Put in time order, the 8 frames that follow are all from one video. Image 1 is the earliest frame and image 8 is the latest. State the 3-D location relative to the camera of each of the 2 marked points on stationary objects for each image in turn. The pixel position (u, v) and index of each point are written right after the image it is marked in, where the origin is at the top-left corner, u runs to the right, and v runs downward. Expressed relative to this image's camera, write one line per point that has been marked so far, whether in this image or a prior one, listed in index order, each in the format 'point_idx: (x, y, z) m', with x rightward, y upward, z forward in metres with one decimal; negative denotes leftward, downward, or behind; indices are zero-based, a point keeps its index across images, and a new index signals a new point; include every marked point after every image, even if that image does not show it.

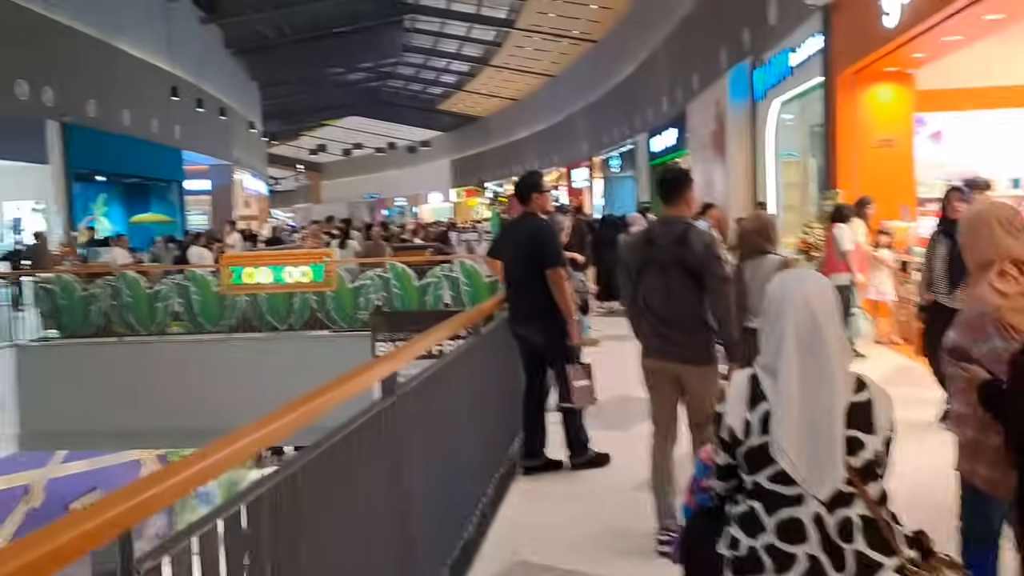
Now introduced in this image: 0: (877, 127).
0: (+3.6, +1.6, +8.2) m
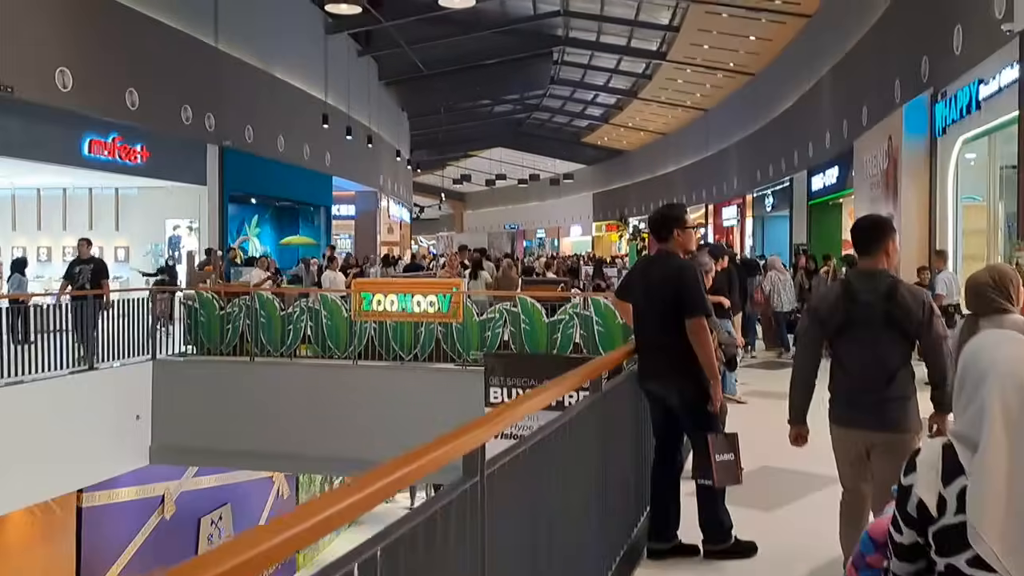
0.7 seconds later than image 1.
0: (+5.0, +1.0, +7.0) m
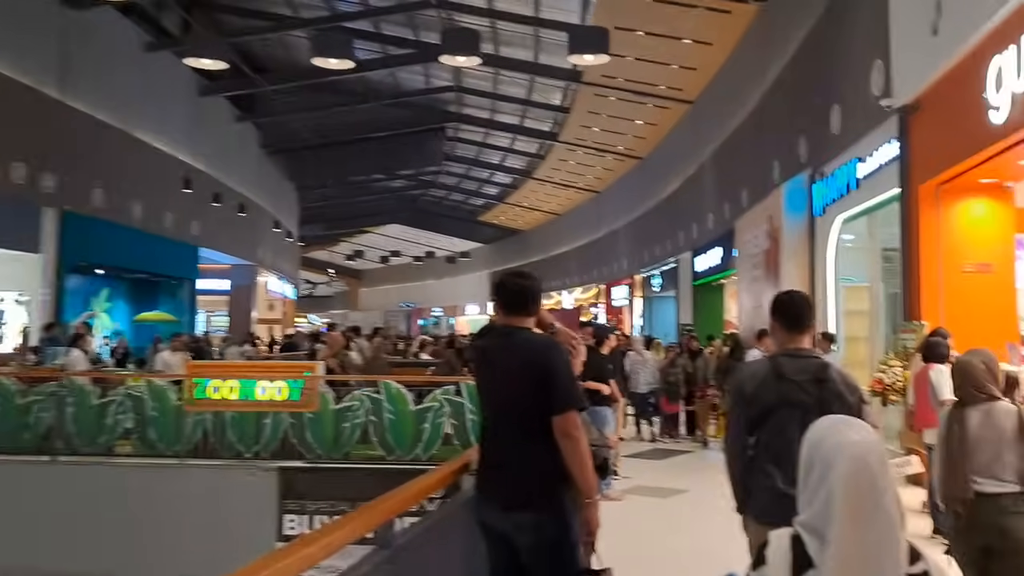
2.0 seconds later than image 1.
0: (+3.8, +0.3, +6.7) m
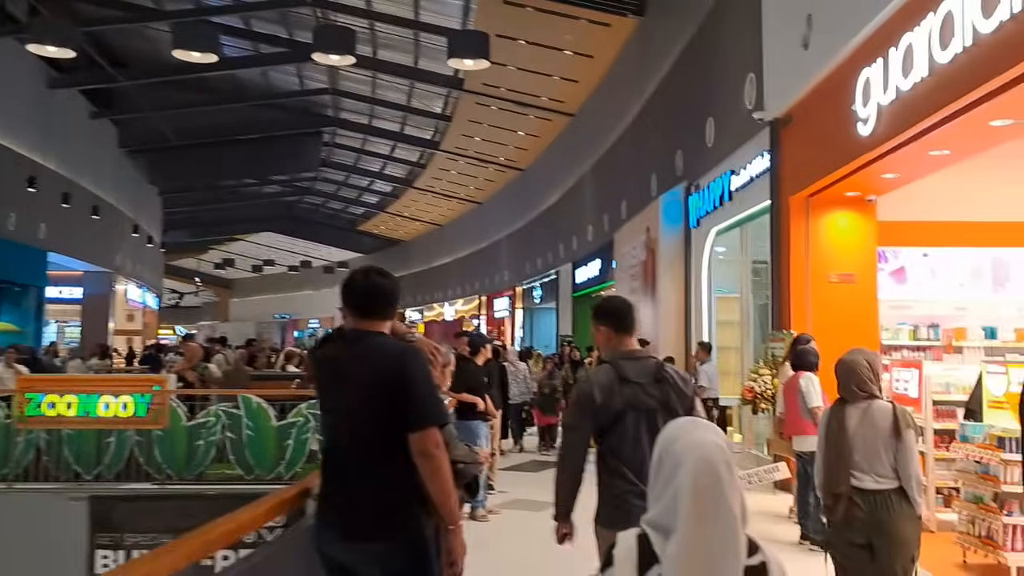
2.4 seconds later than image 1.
0: (+2.7, +0.2, +6.9) m
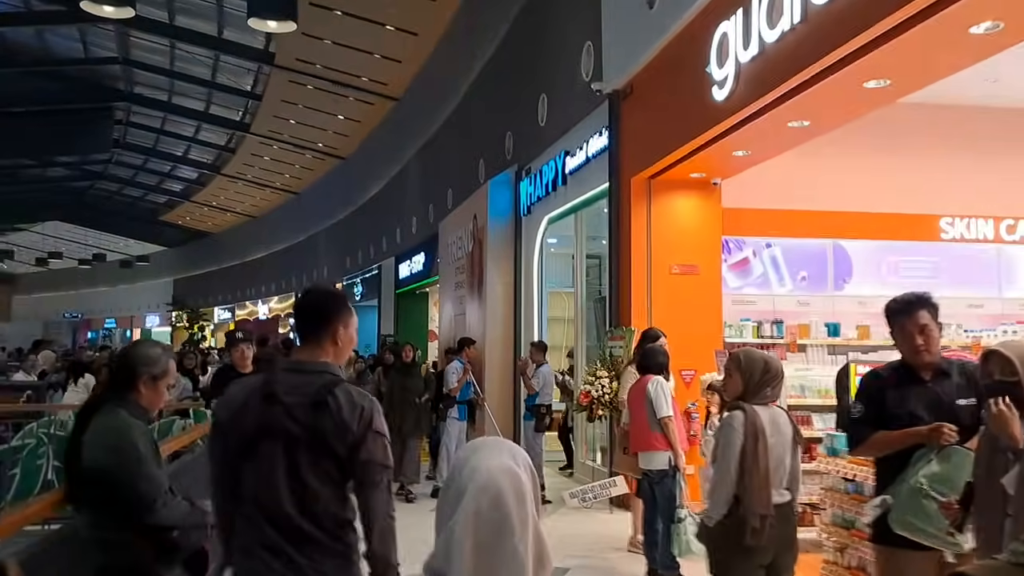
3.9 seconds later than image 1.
0: (+1.3, +0.3, +6.2) m
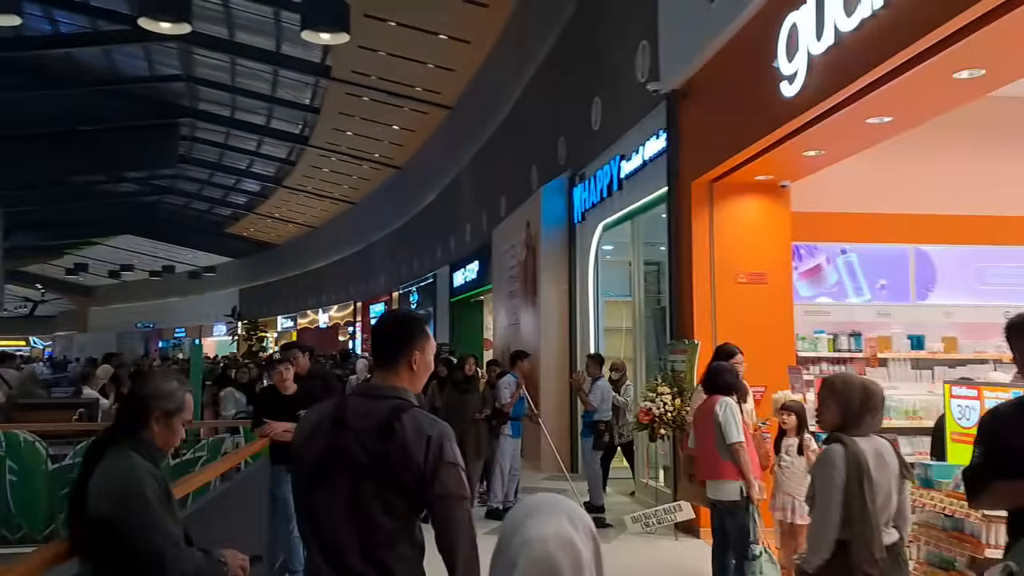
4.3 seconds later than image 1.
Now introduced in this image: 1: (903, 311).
0: (+1.7, +0.2, +5.8) m
1: (+2.9, -0.2, +5.9) m
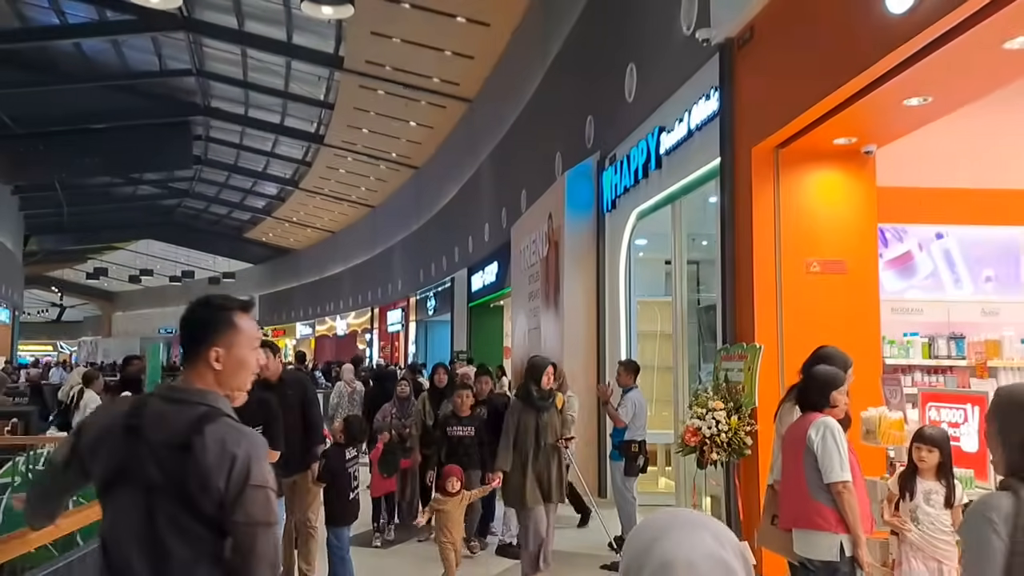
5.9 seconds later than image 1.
0: (+1.8, +0.3, +4.7) m
1: (+3.0, -0.1, +4.8) m
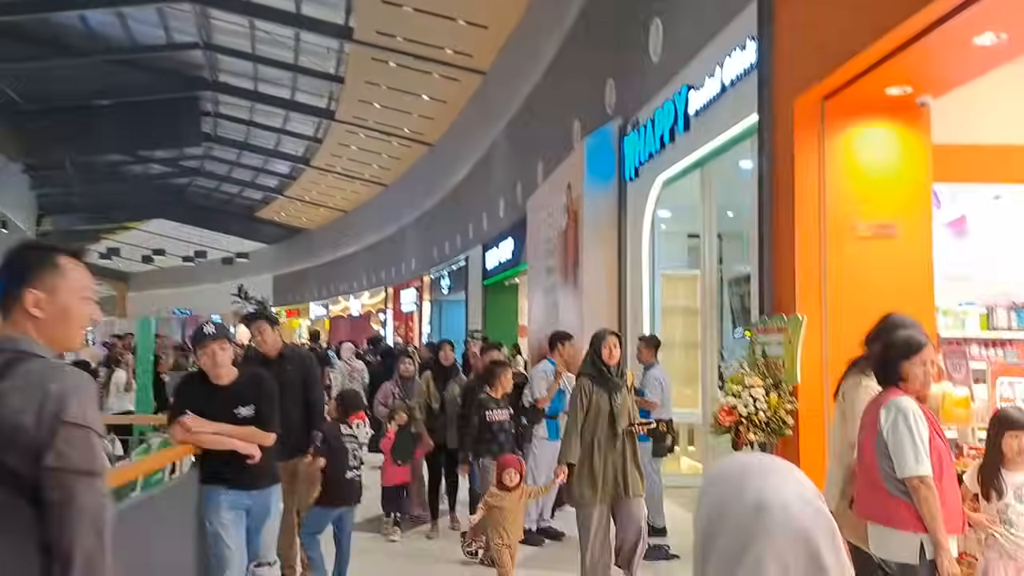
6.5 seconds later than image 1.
0: (+1.9, +0.5, +4.3) m
1: (+3.1, +0.1, +4.4) m
